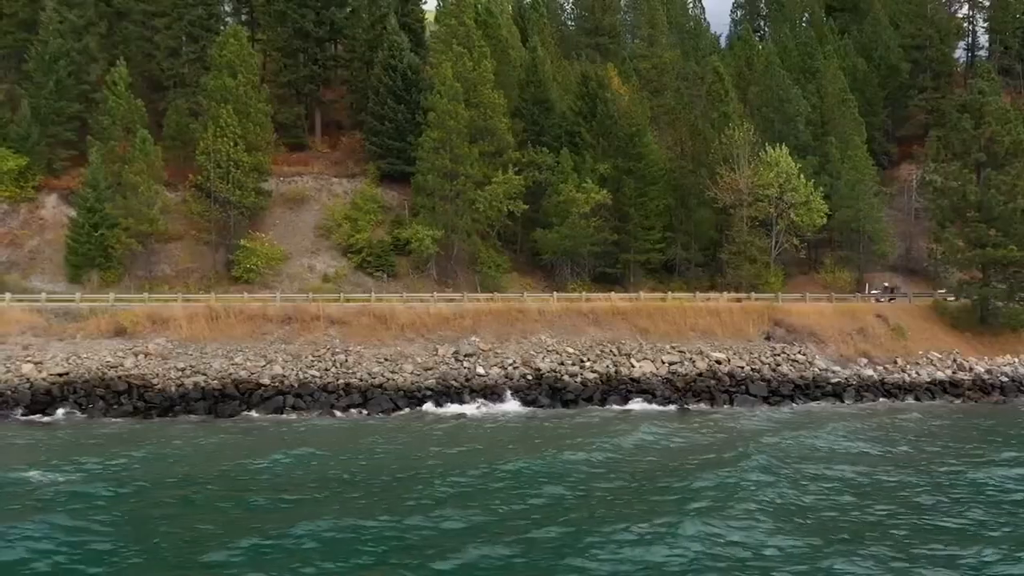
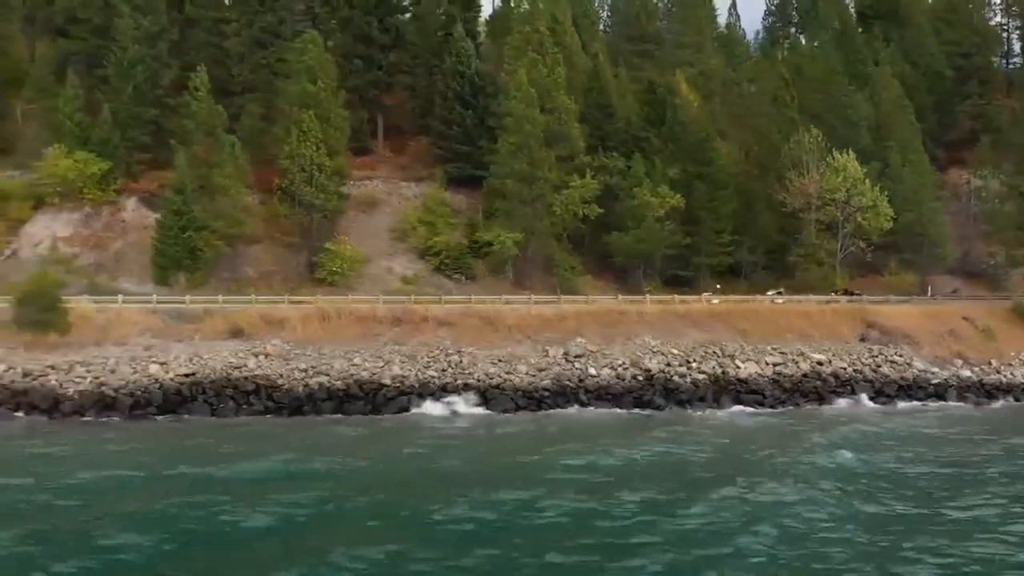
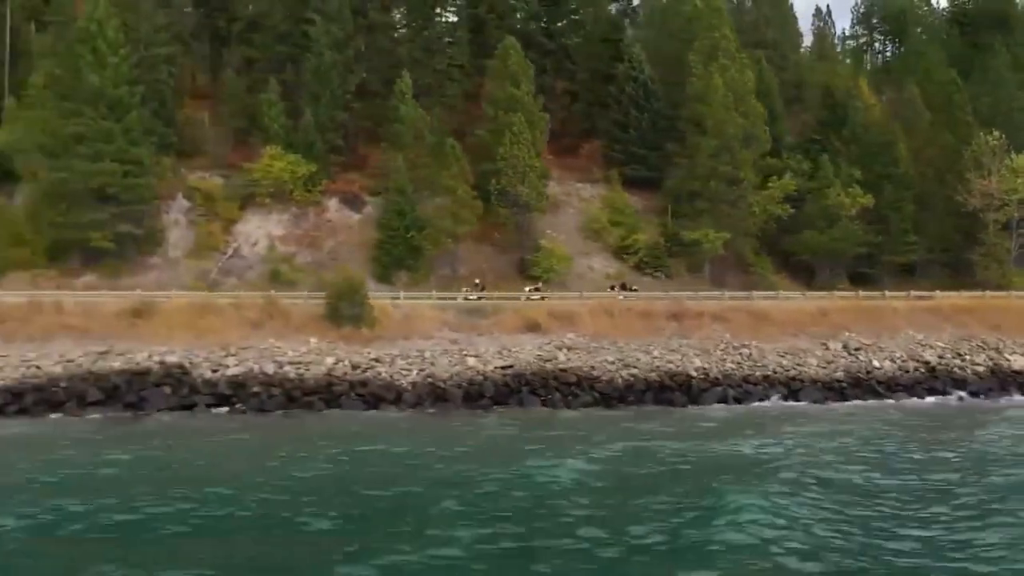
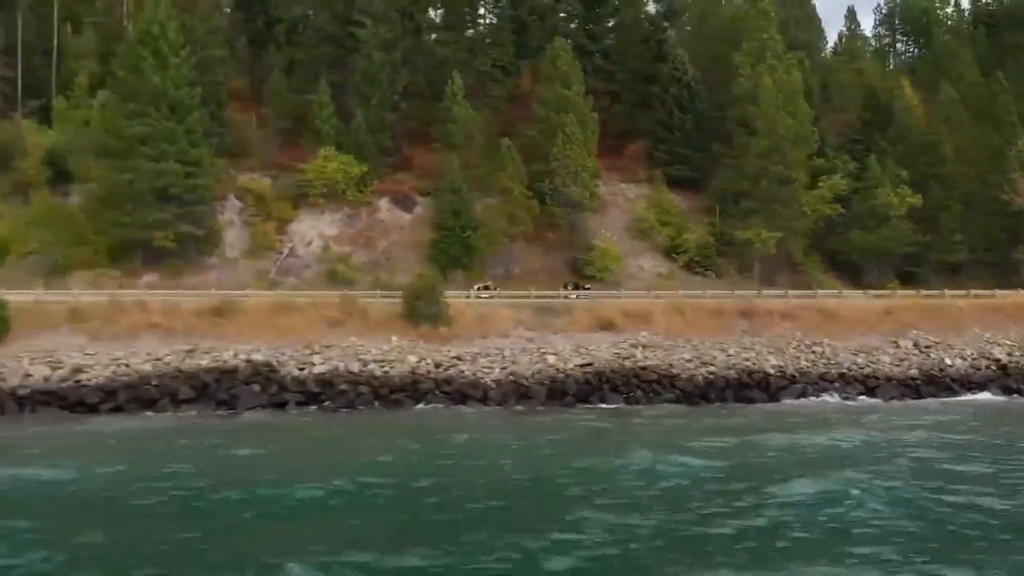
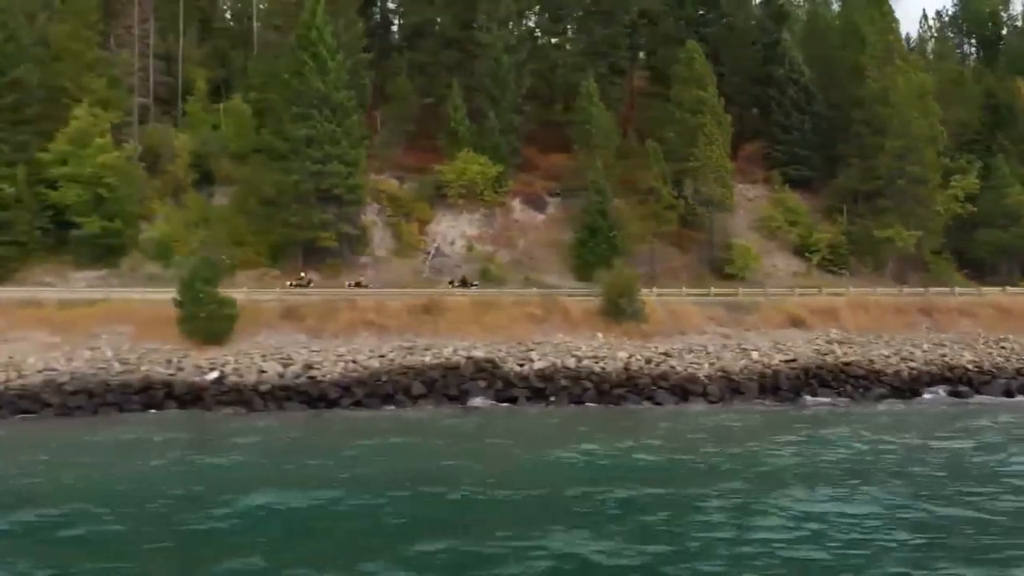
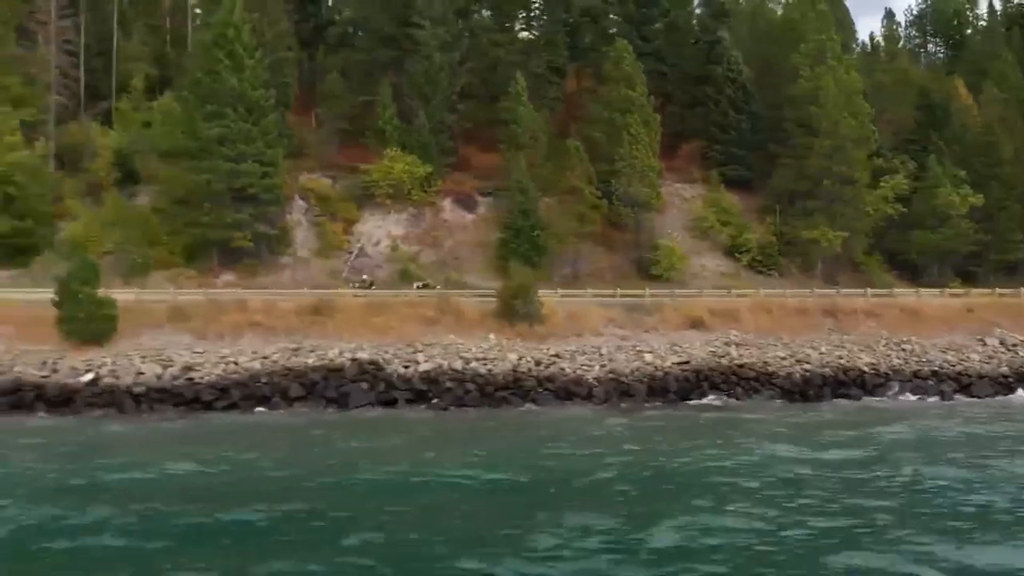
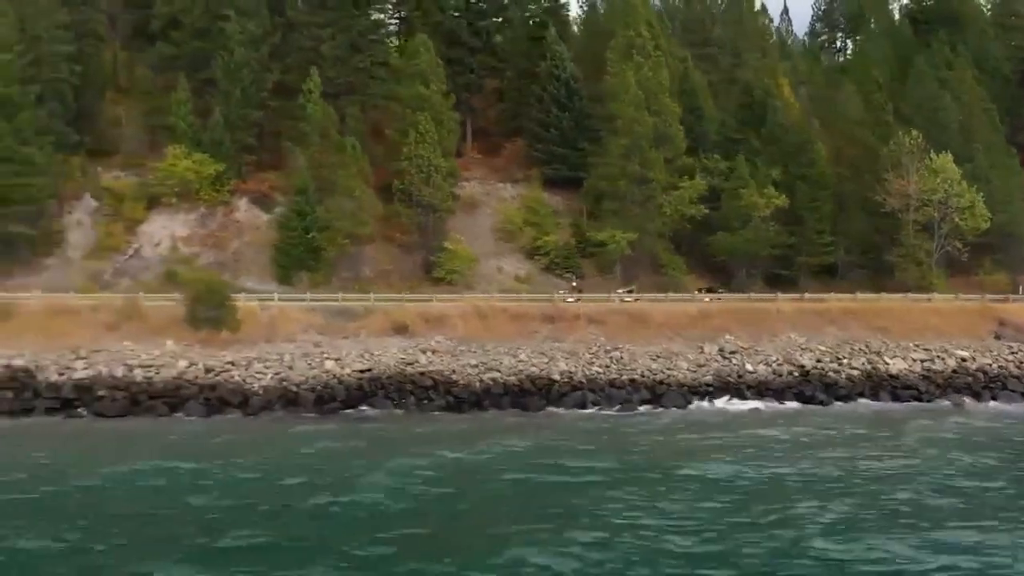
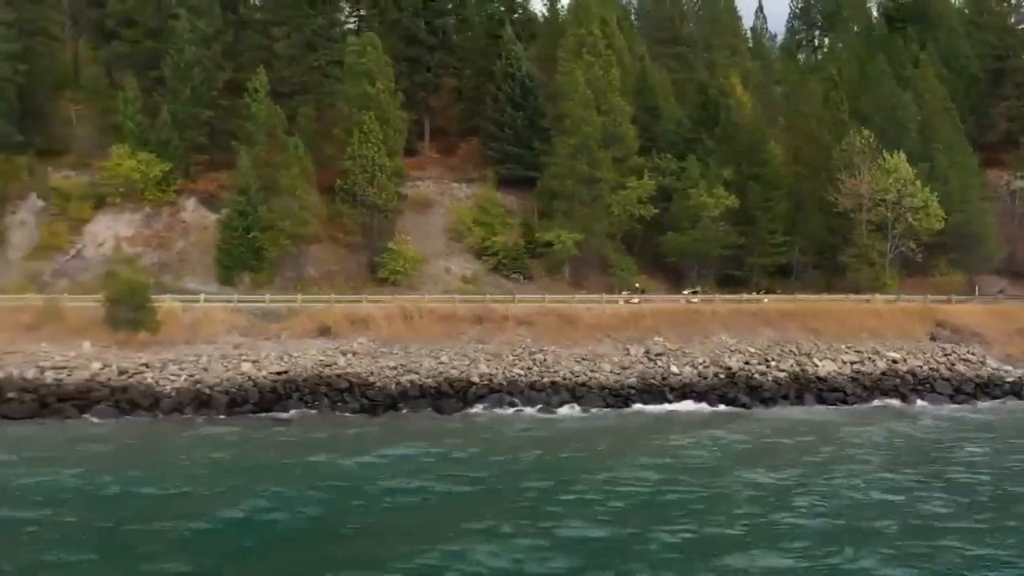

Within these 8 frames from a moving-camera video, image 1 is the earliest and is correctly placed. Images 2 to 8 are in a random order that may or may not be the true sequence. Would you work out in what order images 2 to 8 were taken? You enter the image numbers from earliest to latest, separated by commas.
2, 8, 7, 3, 4, 6, 5
